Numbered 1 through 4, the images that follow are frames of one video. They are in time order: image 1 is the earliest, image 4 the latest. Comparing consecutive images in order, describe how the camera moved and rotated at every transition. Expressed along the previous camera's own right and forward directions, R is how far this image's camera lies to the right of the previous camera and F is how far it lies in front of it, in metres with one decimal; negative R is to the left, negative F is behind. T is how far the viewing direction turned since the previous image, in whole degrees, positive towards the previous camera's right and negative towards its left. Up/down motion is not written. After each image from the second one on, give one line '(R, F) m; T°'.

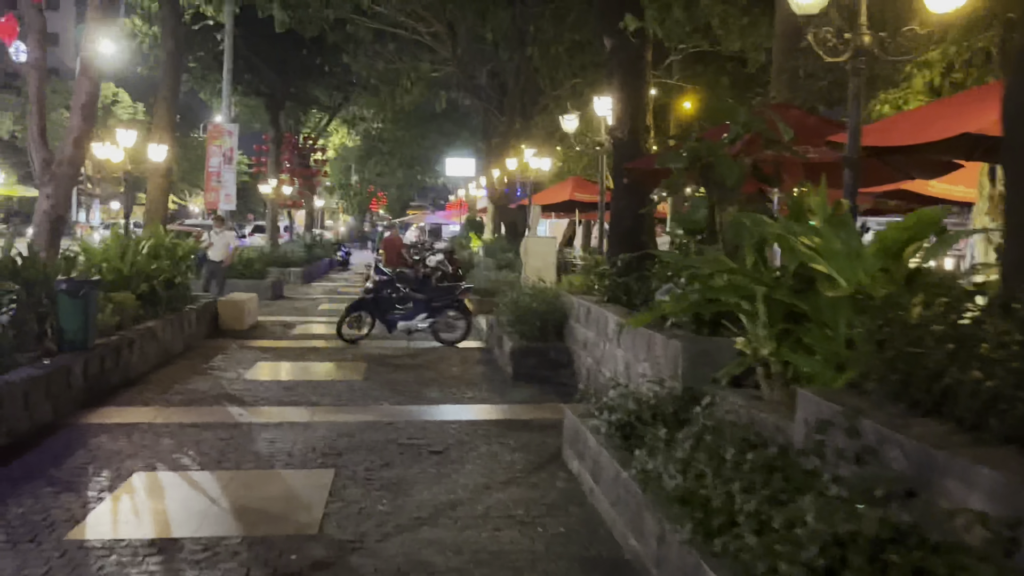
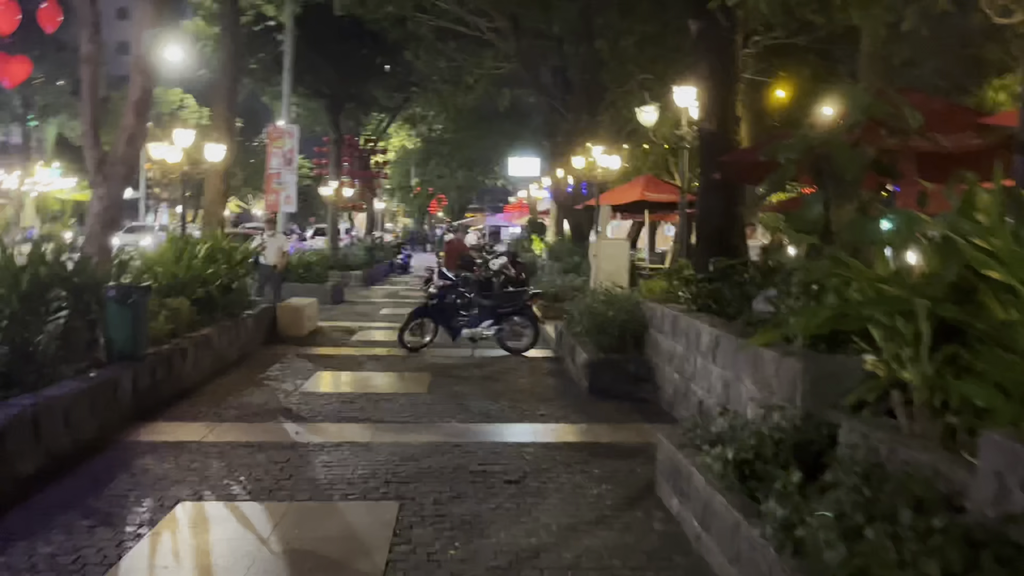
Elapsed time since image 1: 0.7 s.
(-0.2, +0.7) m; -4°
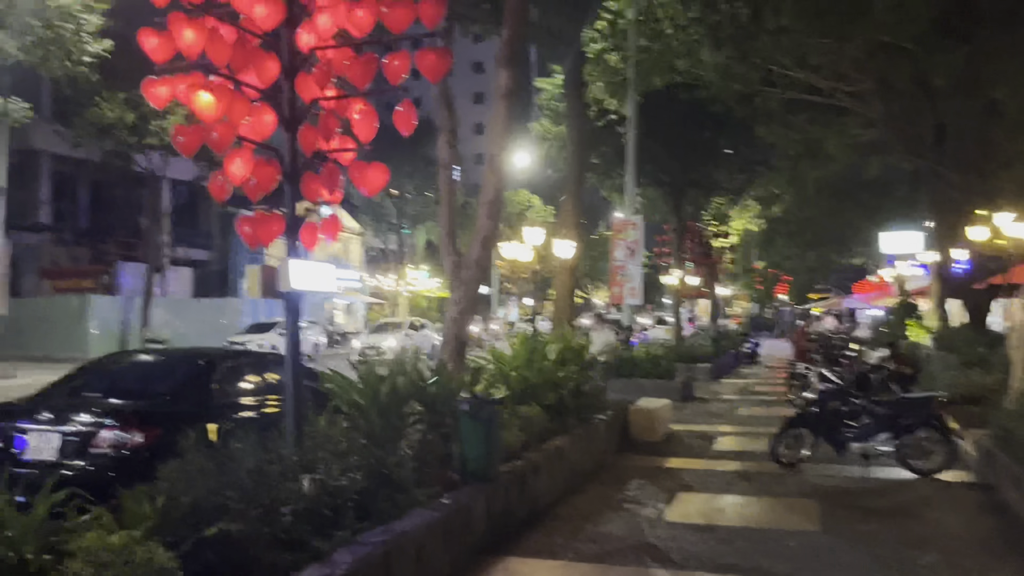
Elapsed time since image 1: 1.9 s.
(-0.5, +1.1) m; -22°
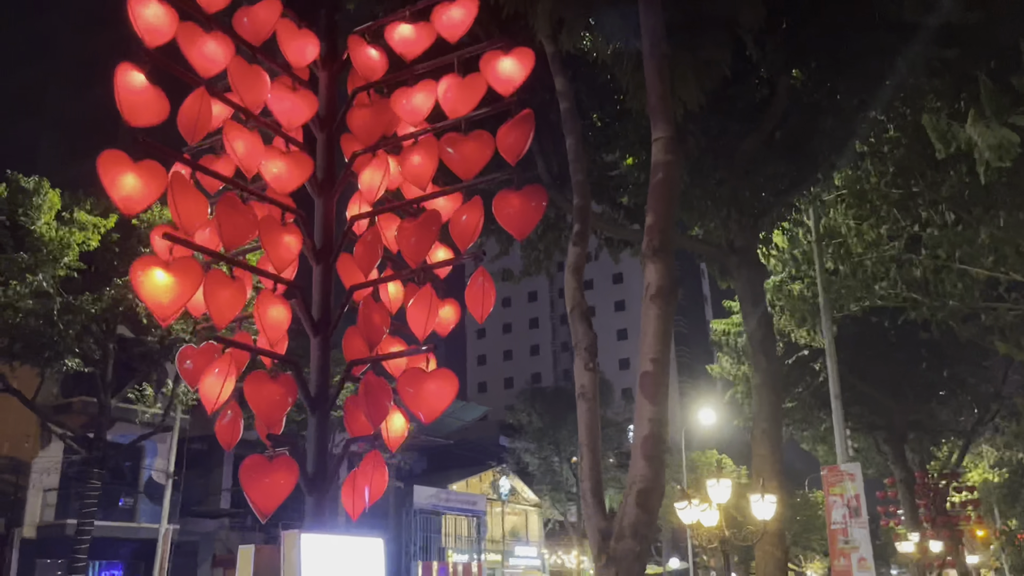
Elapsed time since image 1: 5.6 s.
(+0.1, +2.4) m; -12°
